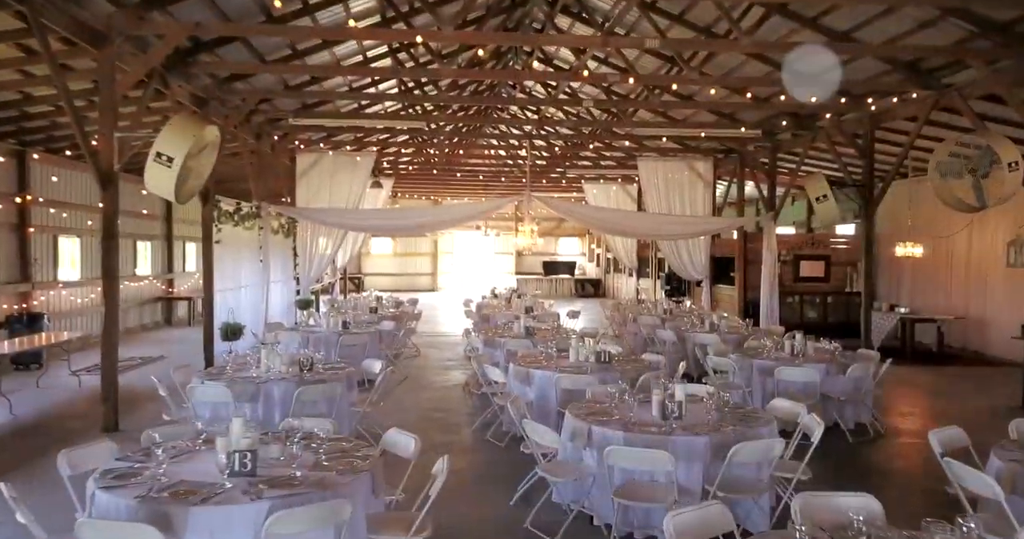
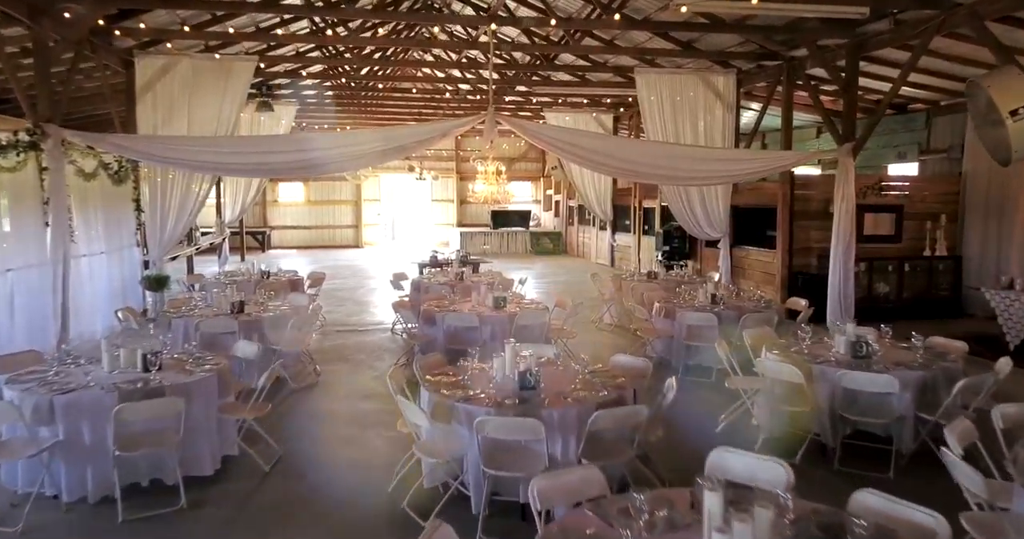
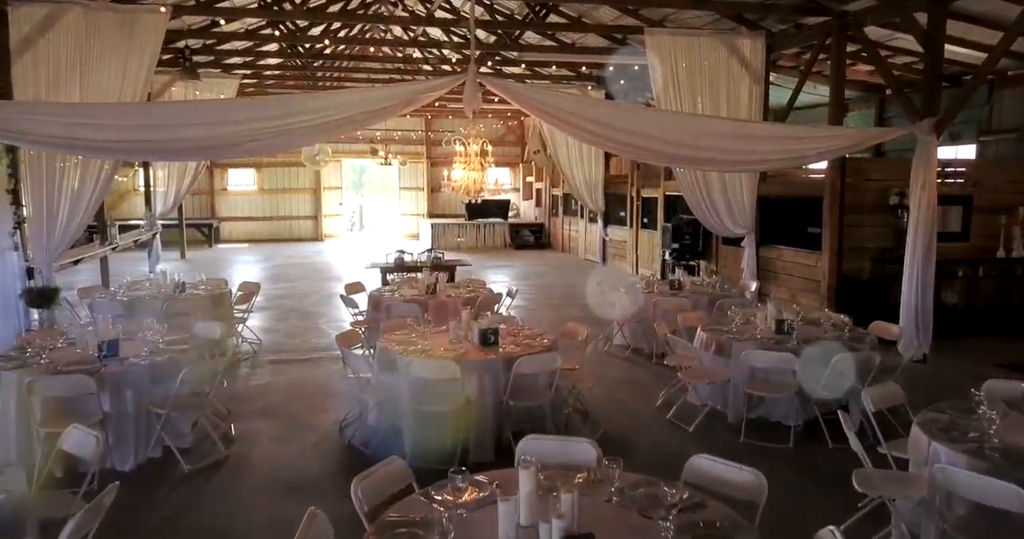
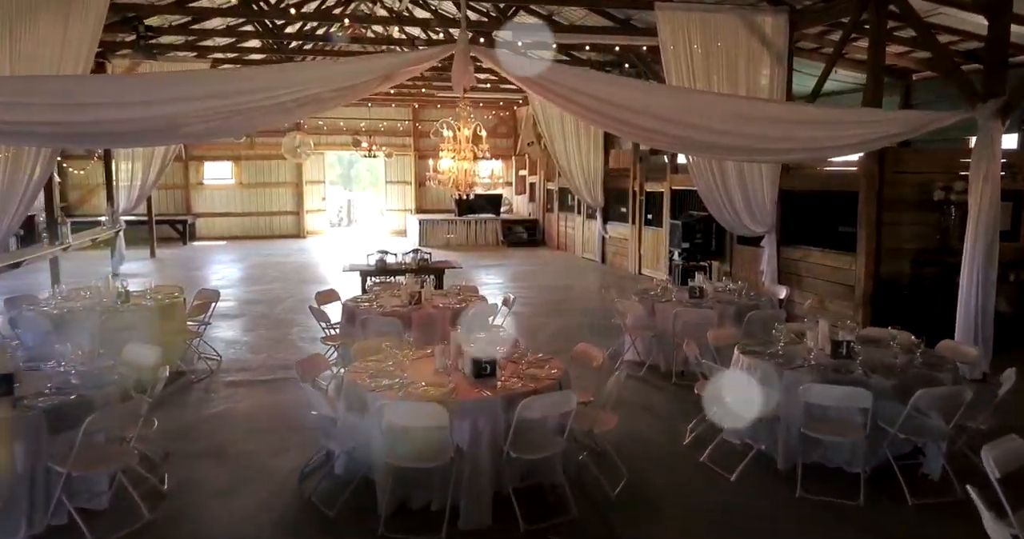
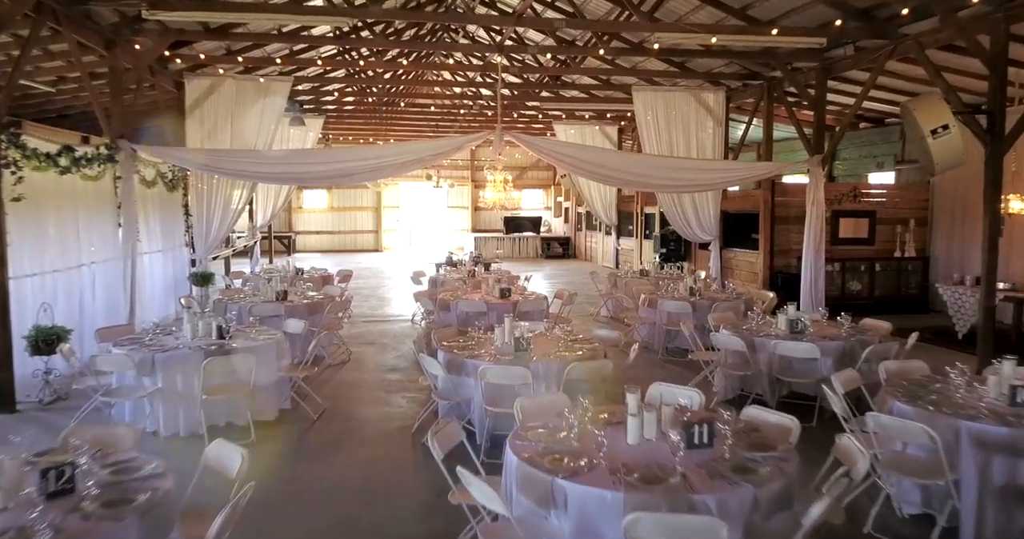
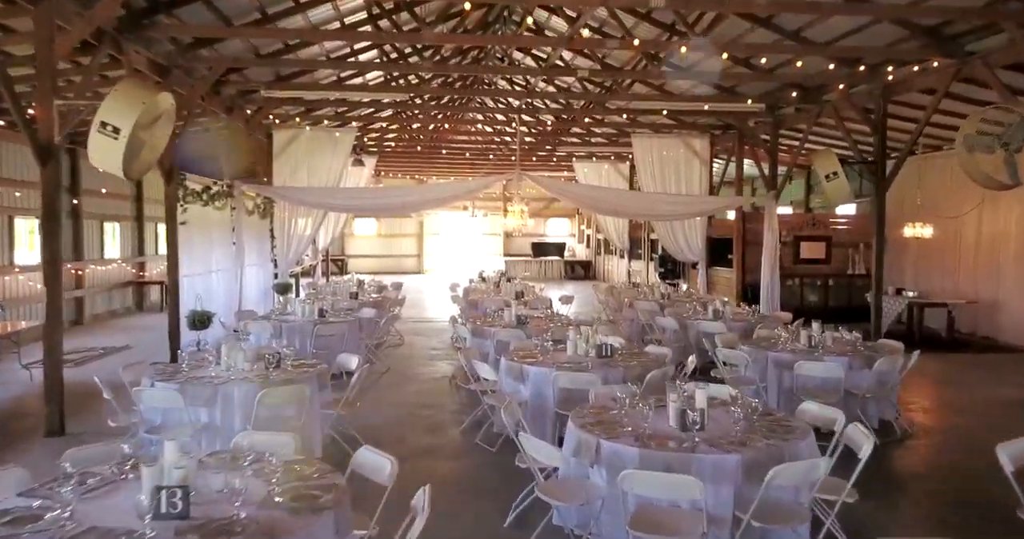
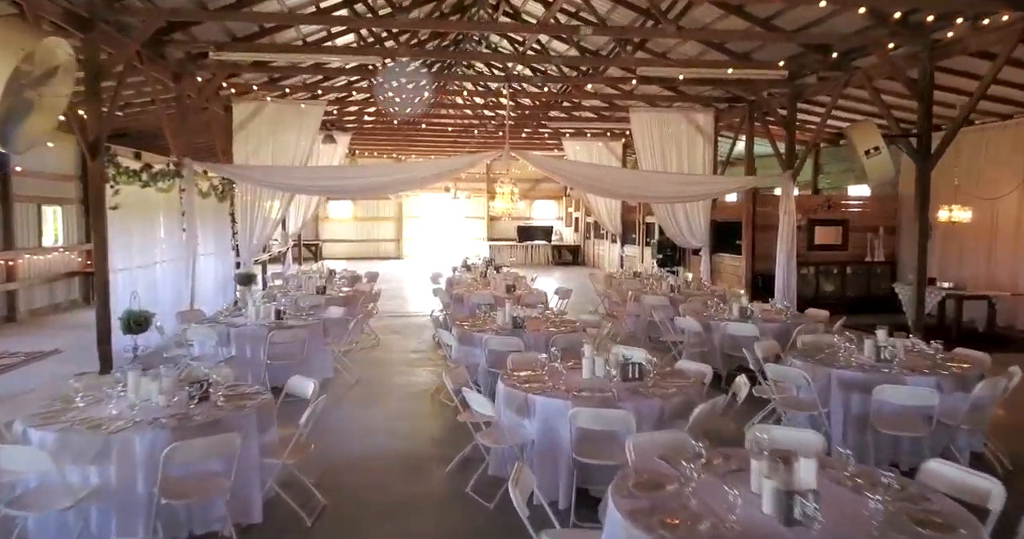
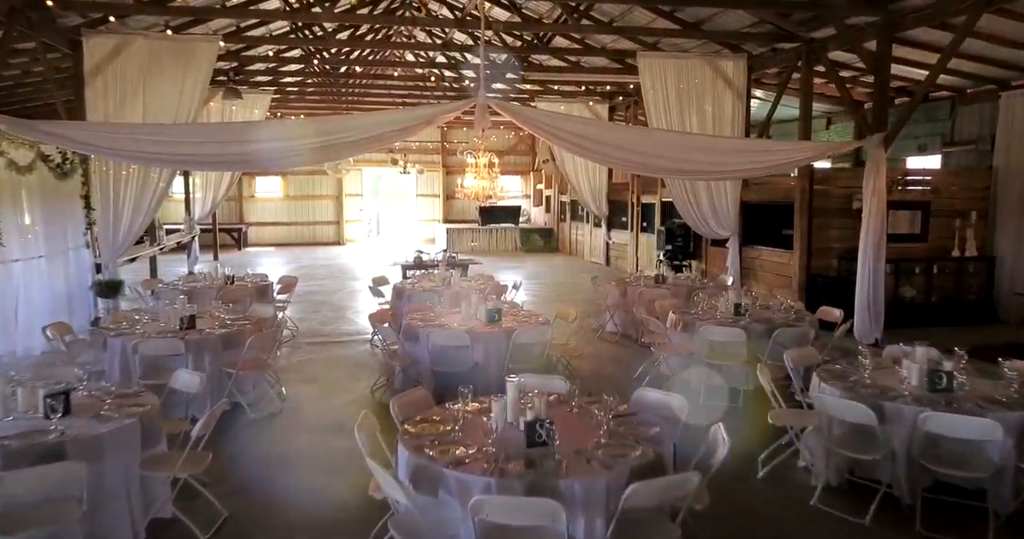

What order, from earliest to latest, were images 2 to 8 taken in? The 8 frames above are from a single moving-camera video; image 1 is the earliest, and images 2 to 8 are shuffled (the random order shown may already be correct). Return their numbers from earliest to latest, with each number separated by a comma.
6, 7, 5, 2, 8, 3, 4
